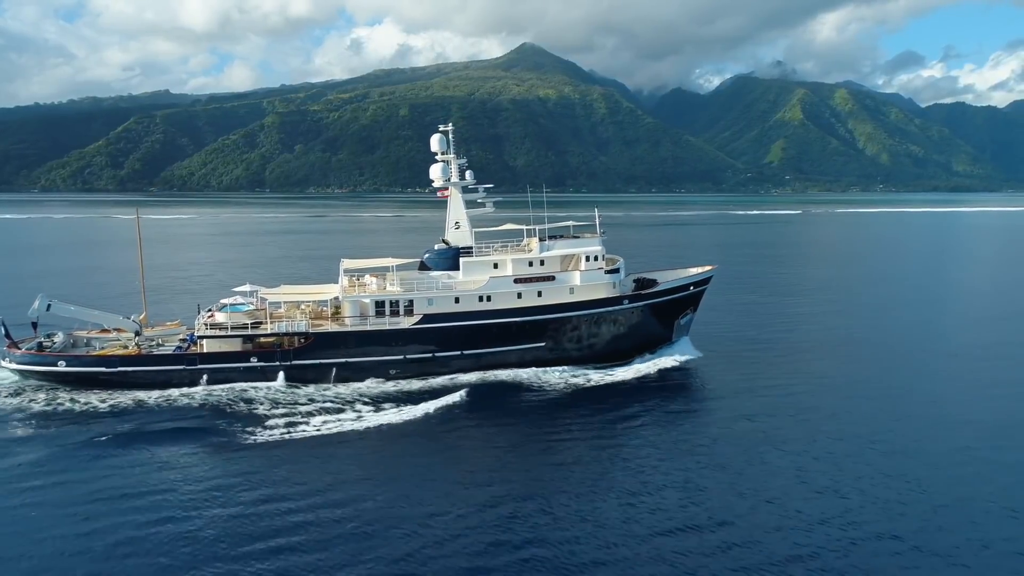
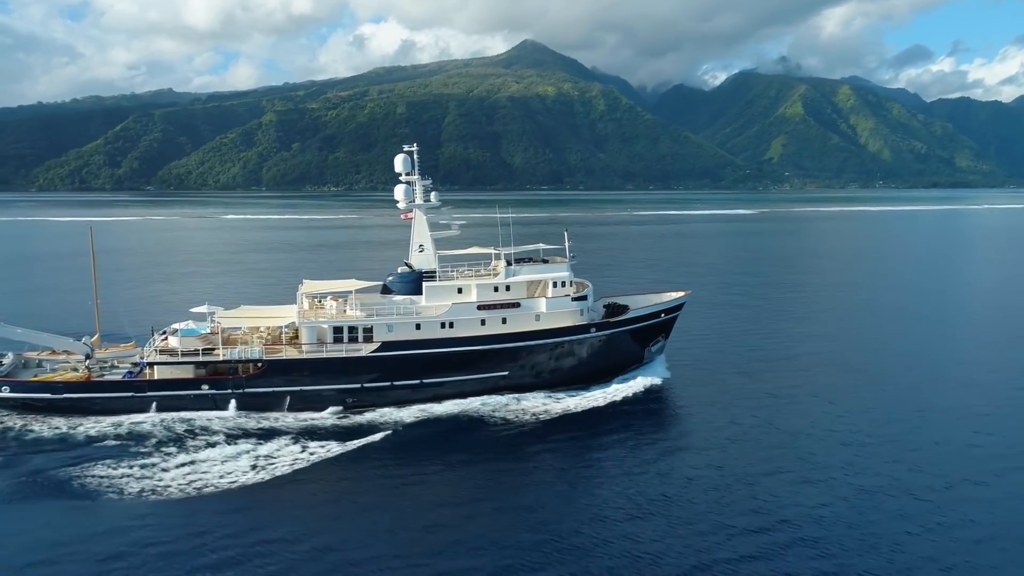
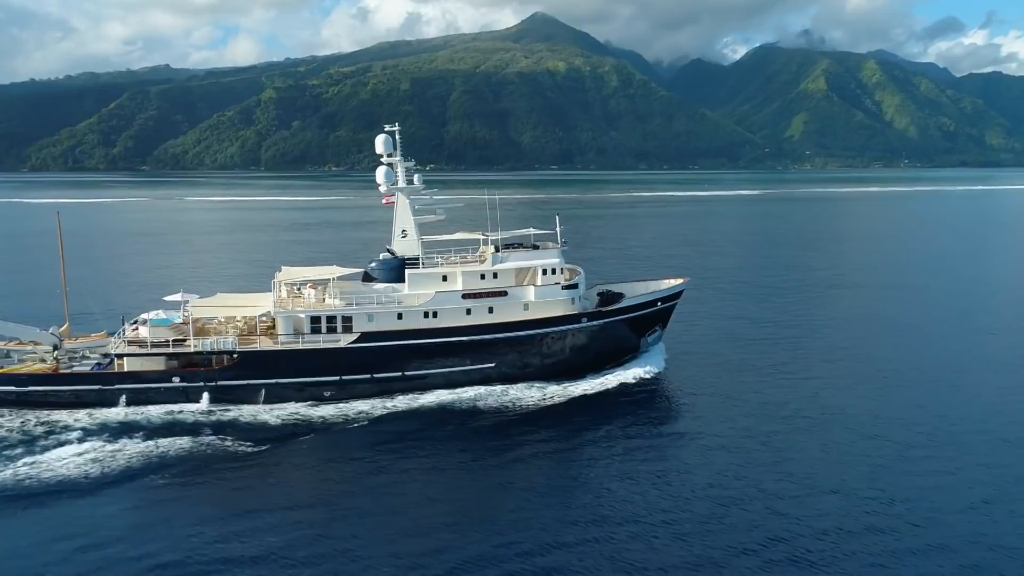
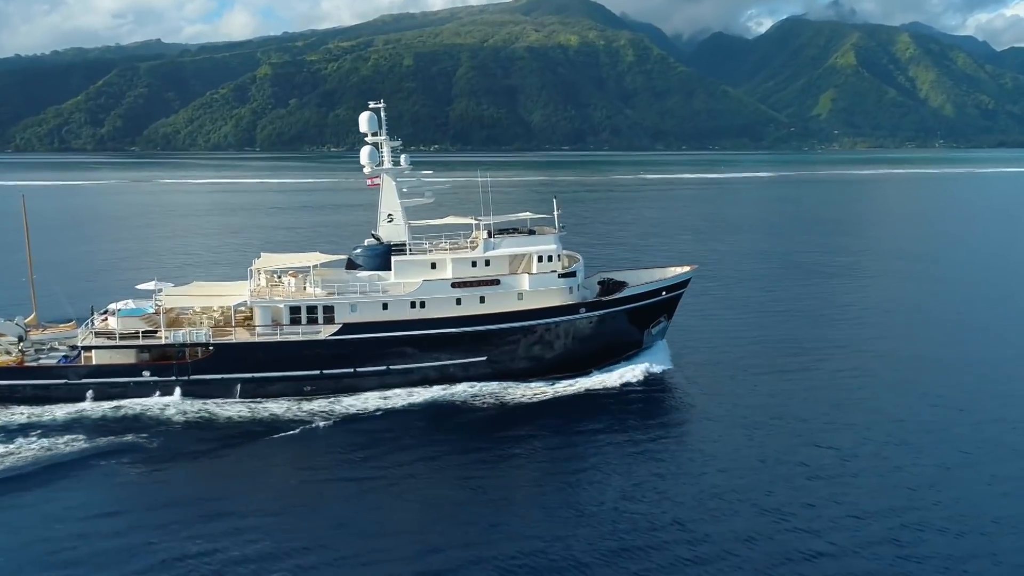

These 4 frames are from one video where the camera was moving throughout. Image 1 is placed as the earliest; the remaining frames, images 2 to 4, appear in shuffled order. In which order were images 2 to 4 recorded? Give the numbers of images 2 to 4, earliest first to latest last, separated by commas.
2, 3, 4
